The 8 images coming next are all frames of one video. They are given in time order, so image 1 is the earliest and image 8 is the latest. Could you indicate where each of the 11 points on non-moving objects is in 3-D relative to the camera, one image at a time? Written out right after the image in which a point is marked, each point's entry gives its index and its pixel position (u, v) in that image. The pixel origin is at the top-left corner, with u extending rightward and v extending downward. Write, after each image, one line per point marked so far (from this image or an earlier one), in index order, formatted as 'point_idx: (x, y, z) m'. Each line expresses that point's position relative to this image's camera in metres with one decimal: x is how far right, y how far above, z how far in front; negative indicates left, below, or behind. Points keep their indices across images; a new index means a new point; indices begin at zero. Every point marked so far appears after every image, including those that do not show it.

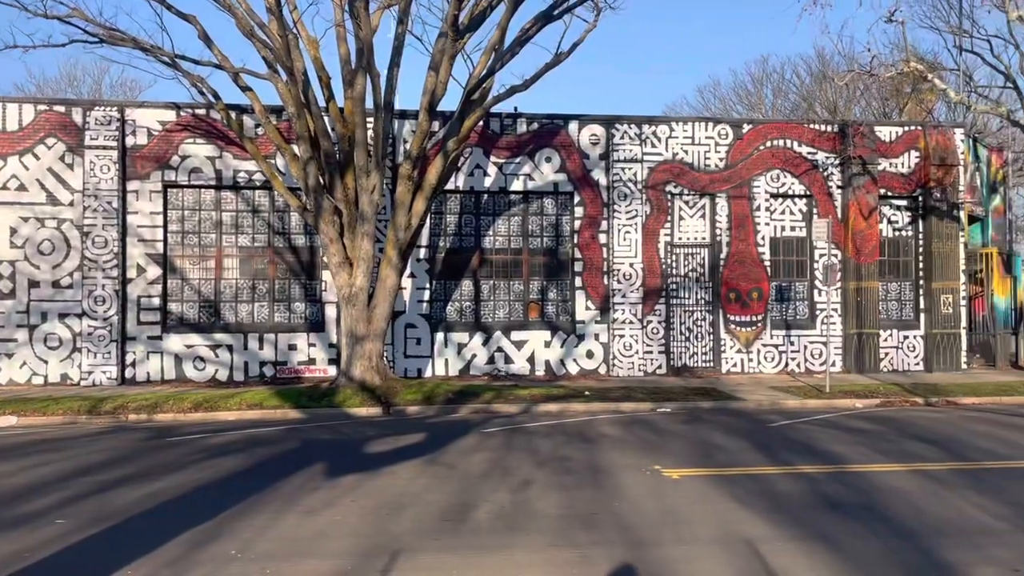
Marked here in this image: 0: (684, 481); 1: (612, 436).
0: (+1.8, -2.0, +9.5) m
1: (+1.4, -2.1, +12.6) m
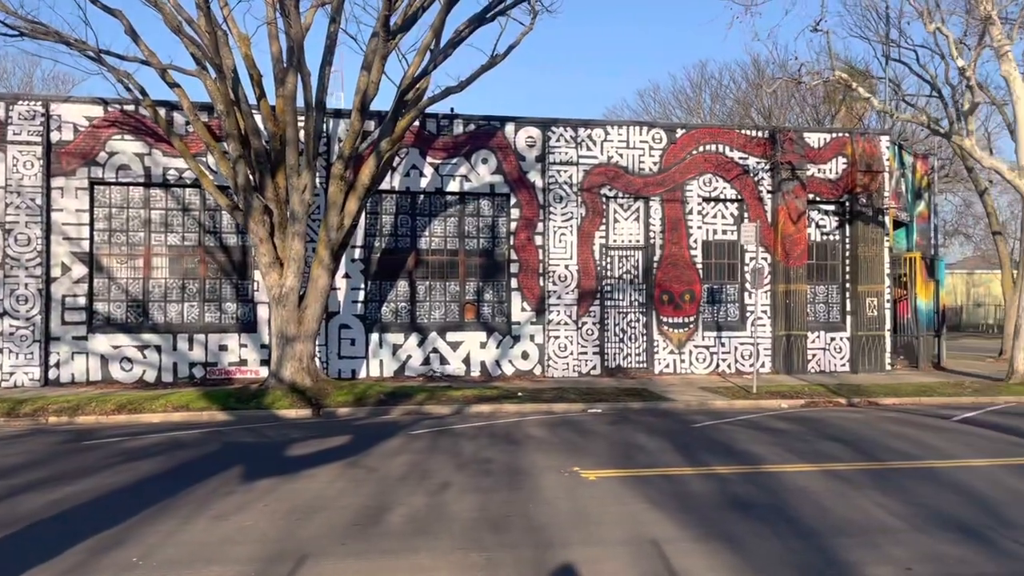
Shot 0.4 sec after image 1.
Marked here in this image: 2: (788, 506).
0: (+0.9, -2.1, +9.6) m
1: (+0.3, -2.1, +12.7) m
2: (+2.7, -2.1, +8.6) m
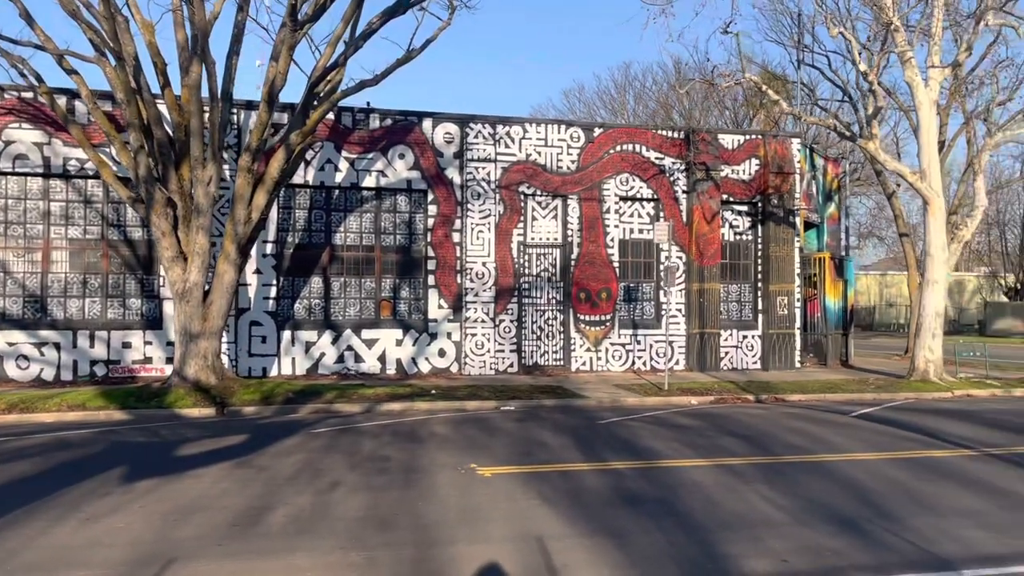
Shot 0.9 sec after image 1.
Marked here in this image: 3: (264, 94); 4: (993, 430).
0: (-0.2, -2.0, +9.5) m
1: (-1.0, -2.1, +12.6) m
2: (+1.6, -2.1, +8.7) m
3: (-4.6, +3.6, +16.6) m
4: (+6.9, -2.0, +12.8) m
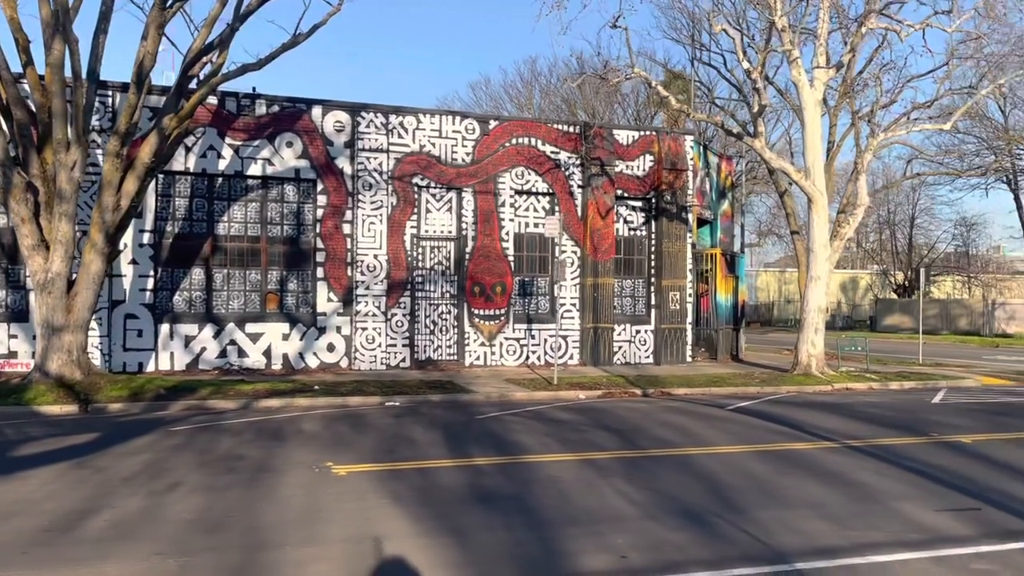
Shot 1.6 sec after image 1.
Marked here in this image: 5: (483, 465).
0: (-1.7, -1.9, +9.1) m
1: (-2.8, -2.0, +12.2) m
2: (+0.2, -2.0, +8.5) m
3: (-6.7, +3.7, +15.7) m
4: (+5.0, -2.0, +13.1) m
5: (-0.3, -1.9, +9.8) m
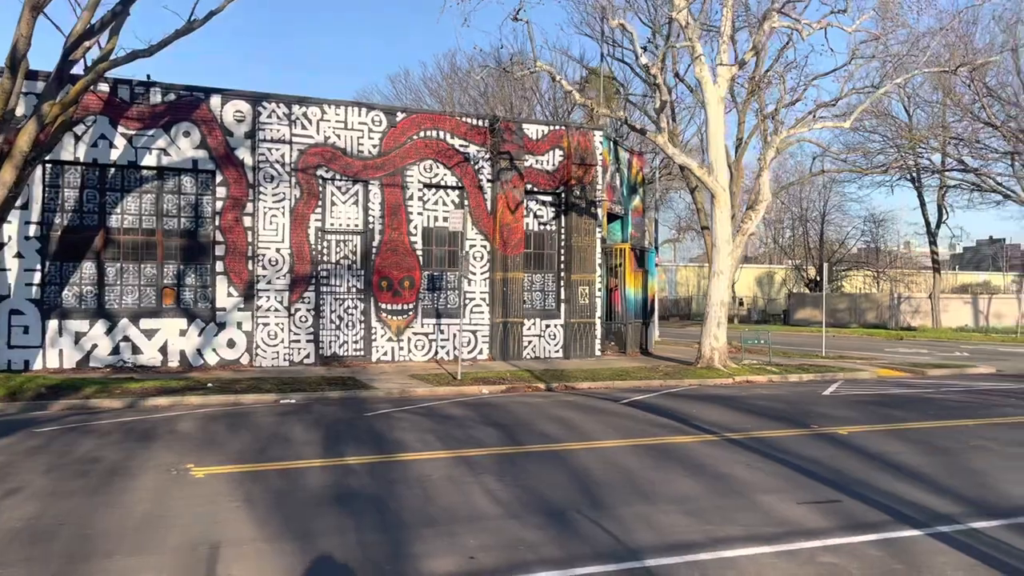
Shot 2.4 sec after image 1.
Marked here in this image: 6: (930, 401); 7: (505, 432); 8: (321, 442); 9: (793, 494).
0: (-3.0, -1.9, +8.8) m
1: (-4.3, -1.9, +11.7) m
2: (-1.1, -1.9, +8.3) m
3: (-8.5, +3.8, +15.0) m
4: (+3.4, -1.9, +13.2) m
5: (-1.7, -1.9, +9.6) m
6: (+7.0, -1.9, +15.1) m
7: (-0.1, -1.9, +11.7) m
8: (-2.3, -1.9, +10.9) m
9: (+2.8, -2.0, +8.8) m
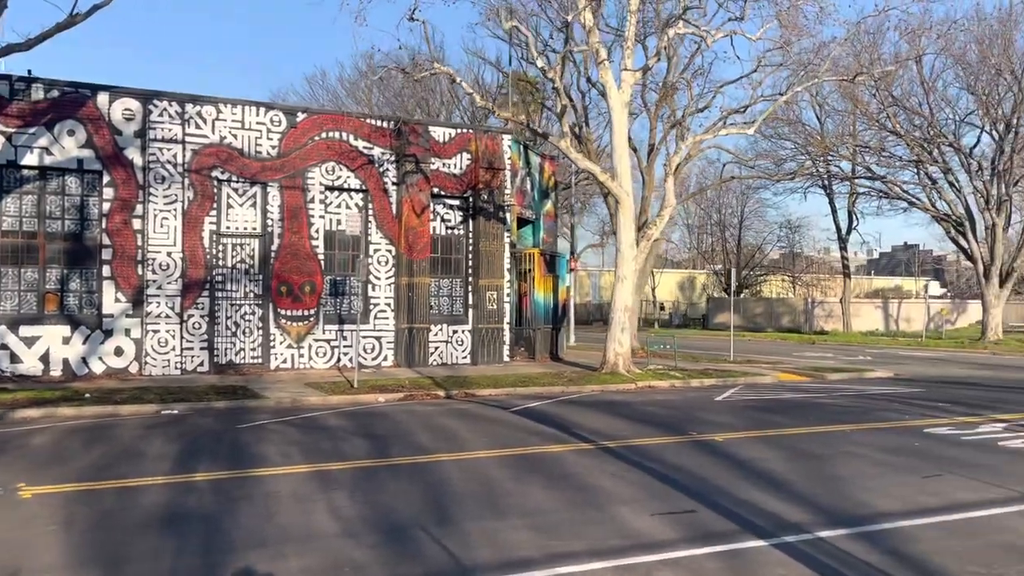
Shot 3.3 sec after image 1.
0: (-4.4, -1.9, +8.2) m
1: (-5.9, -2.0, +11.0) m
2: (-2.5, -2.0, +7.8) m
3: (-10.3, +3.7, +14.0) m
4: (+1.7, -2.0, +13.1) m
5: (-3.2, -1.9, +9.1) m
6: (+5.2, -2.0, +15.2) m
7: (-1.7, -1.9, +11.4) m
8: (-3.9, -1.9, +10.3) m
9: (+1.3, -2.1, +8.6) m
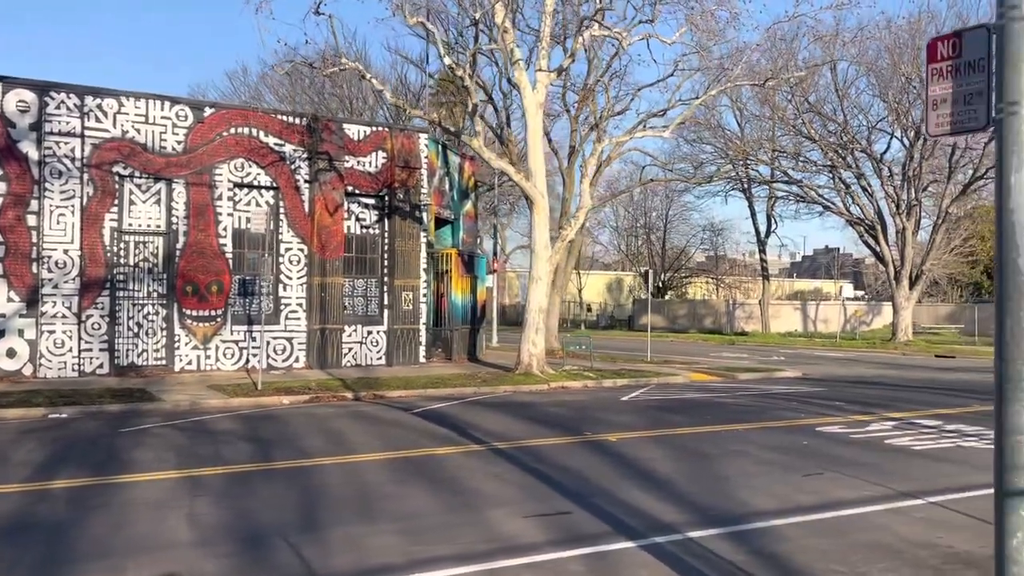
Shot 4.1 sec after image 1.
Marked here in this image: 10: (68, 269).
0: (-5.6, -1.9, +7.7) m
1: (-7.3, -1.9, +10.4) m
2: (-3.6, -2.0, +7.4) m
3: (-11.8, +3.8, +13.1) m
4: (+0.2, -2.0, +13.0) m
5: (-4.4, -1.9, +8.6) m
6: (+3.5, -2.0, +15.3) m
7: (-3.1, -1.9, +11.0) m
8: (-5.2, -1.9, +9.8) m
9: (+0.1, -2.1, +8.5) m
10: (-9.8, +0.4, +19.8) m
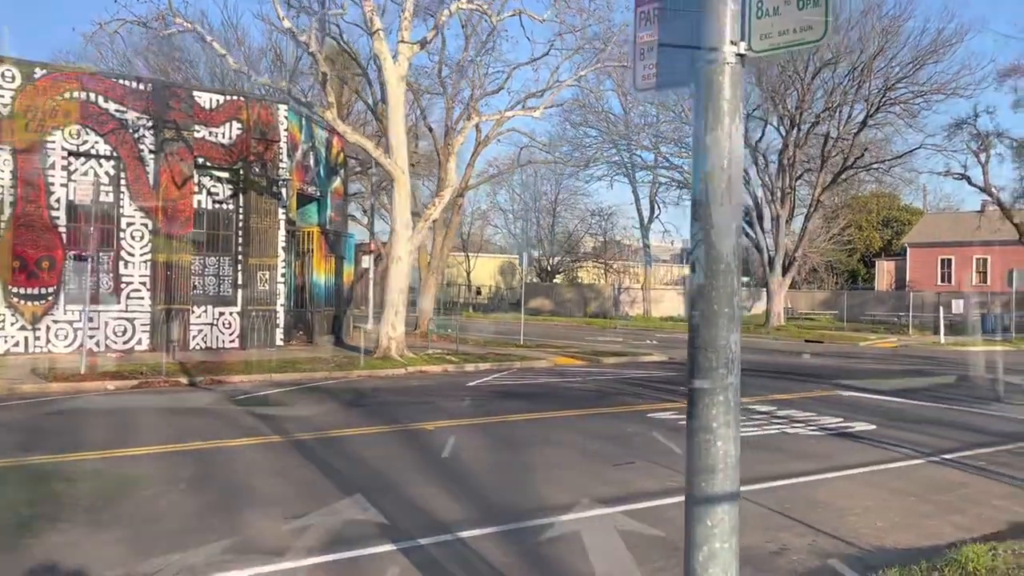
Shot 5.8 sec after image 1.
0: (-7.4, -1.7, +6.4) m
1: (-9.4, -1.6, +8.9) m
2: (-5.5, -1.7, +6.3) m
3: (-14.1, +4.2, +11.0) m
4: (-2.2, -1.7, +12.2) m
5: (-6.3, -1.7, +7.4) m
6: (+0.8, -1.7, +14.8) m
7: (-5.3, -1.6, +9.9) m
8: (-7.3, -1.6, +8.5) m
9: (-1.8, -1.8, +7.7) m
10: (-12.9, +0.9, +18.0) m
